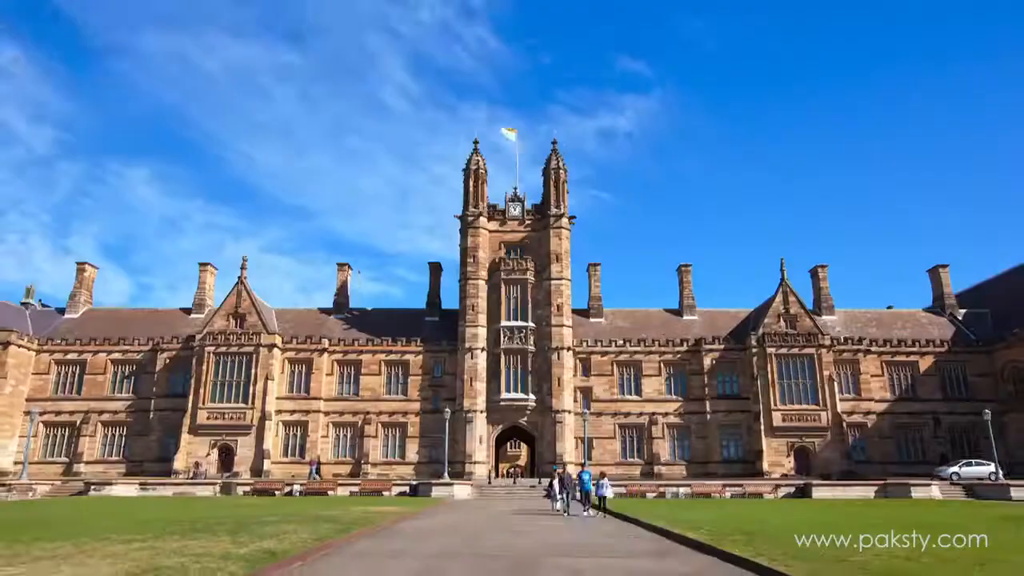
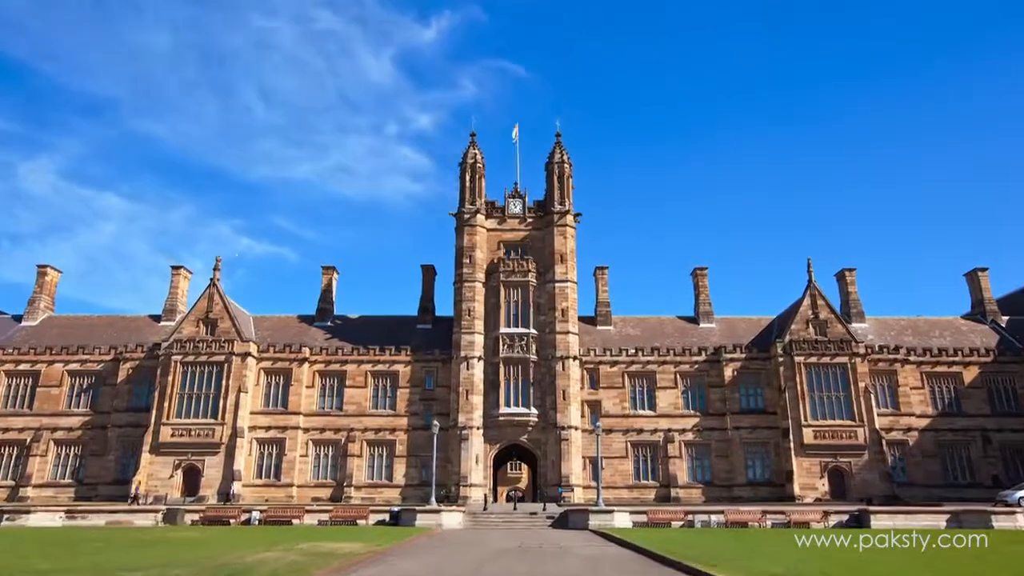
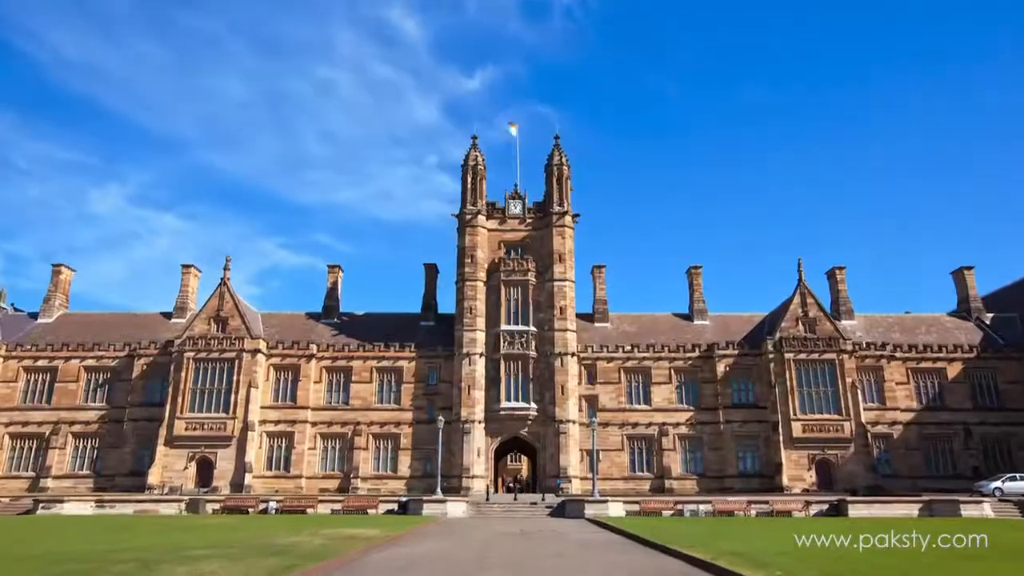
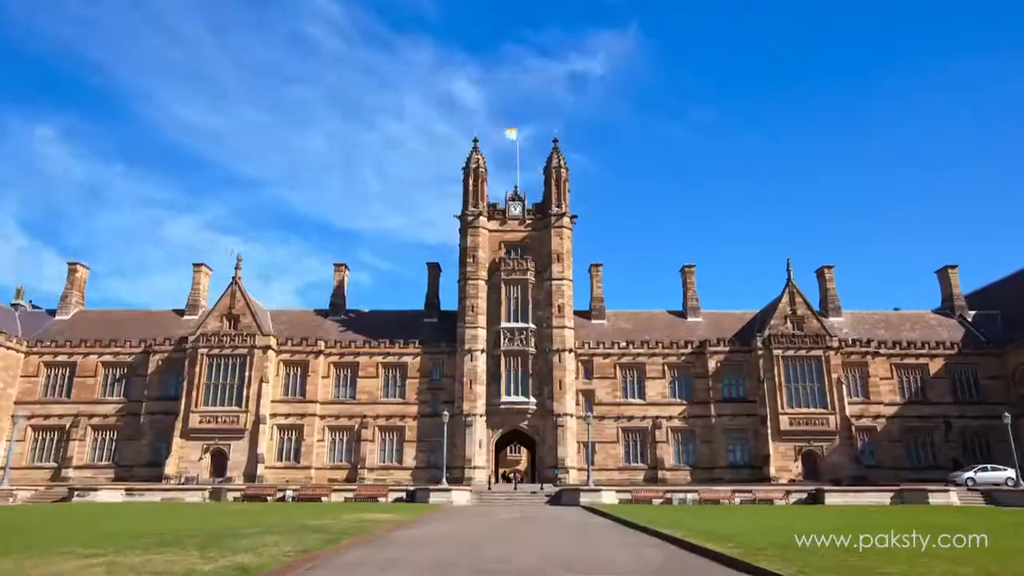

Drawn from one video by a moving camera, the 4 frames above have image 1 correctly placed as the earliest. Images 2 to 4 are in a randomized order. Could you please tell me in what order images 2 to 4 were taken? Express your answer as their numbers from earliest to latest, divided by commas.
4, 3, 2
